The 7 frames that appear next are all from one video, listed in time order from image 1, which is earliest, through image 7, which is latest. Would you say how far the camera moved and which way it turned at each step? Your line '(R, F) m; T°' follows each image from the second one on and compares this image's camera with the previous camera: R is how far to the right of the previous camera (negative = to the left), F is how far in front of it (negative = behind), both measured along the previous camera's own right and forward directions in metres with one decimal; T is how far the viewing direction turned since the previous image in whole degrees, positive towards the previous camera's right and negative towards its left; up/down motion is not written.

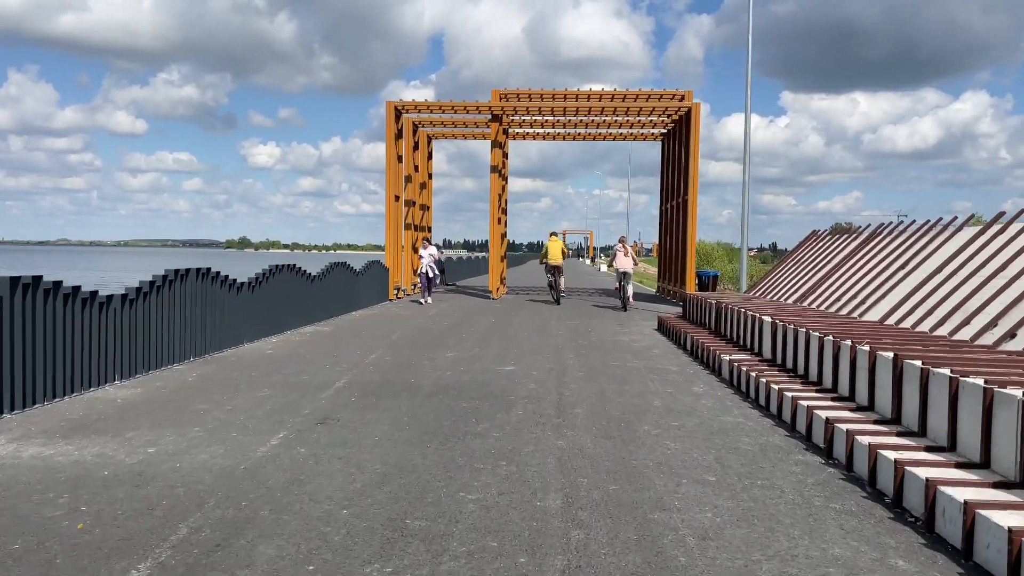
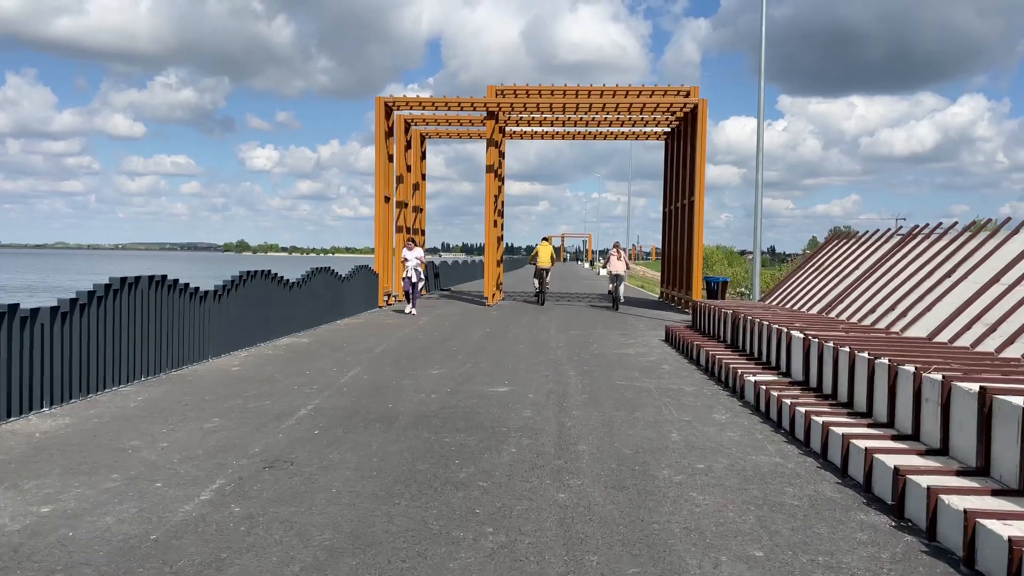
(+0.1, +1.3) m; 0°
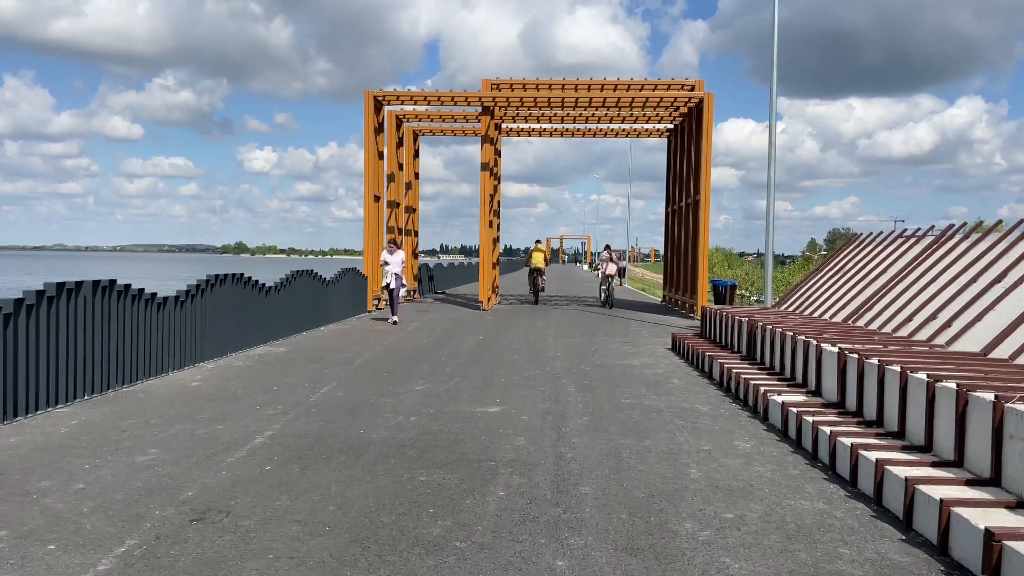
(+0.1, +1.1) m; 0°
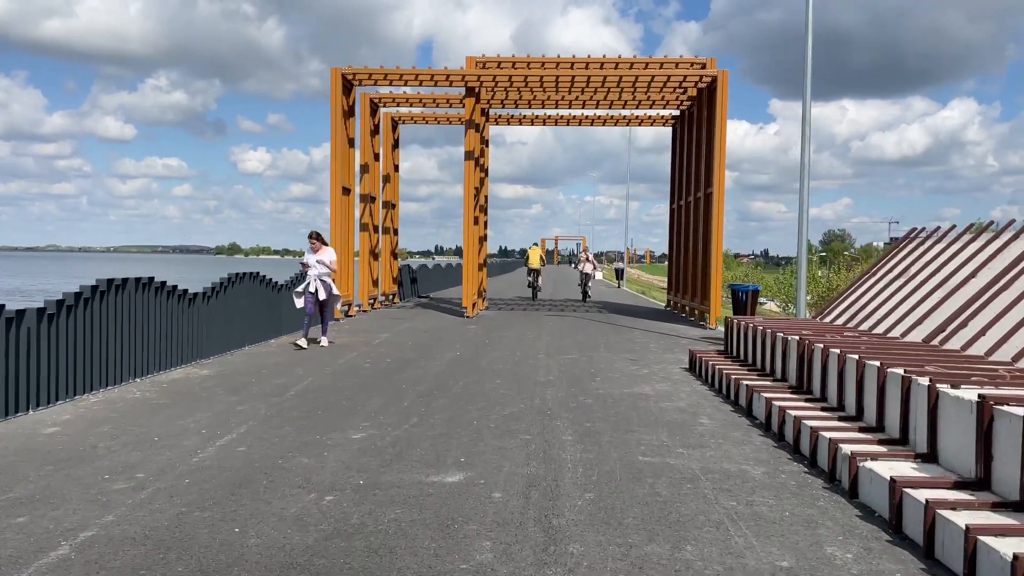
(+0.2, +2.6) m; 0°
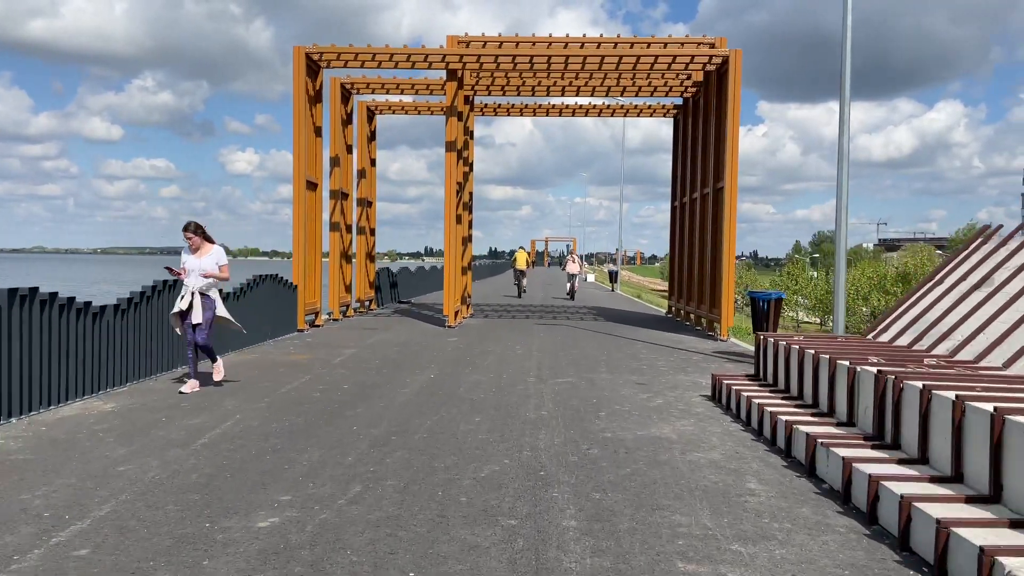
(+0.1, +2.1) m; +1°
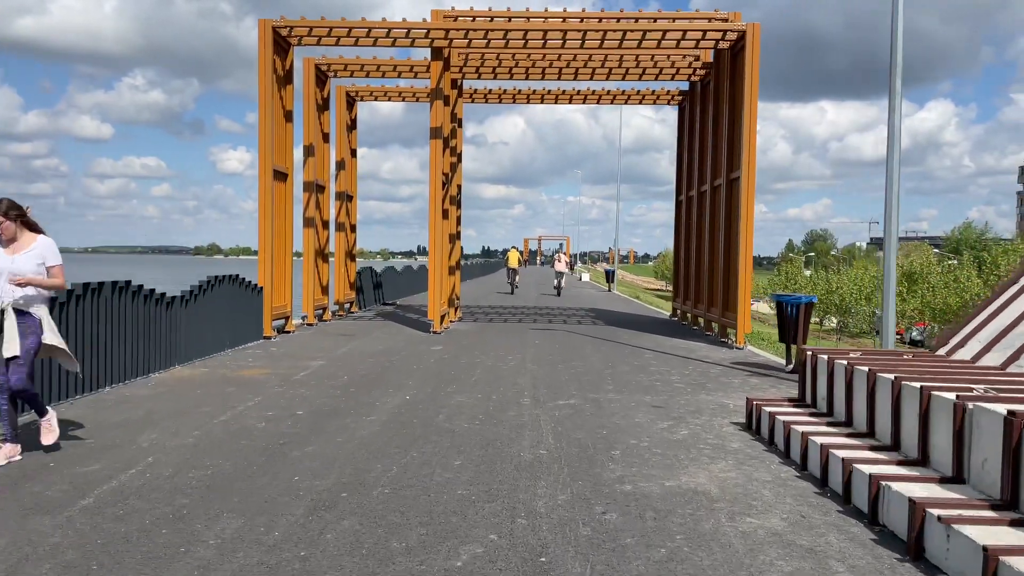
(0.0, +1.7) m; +1°
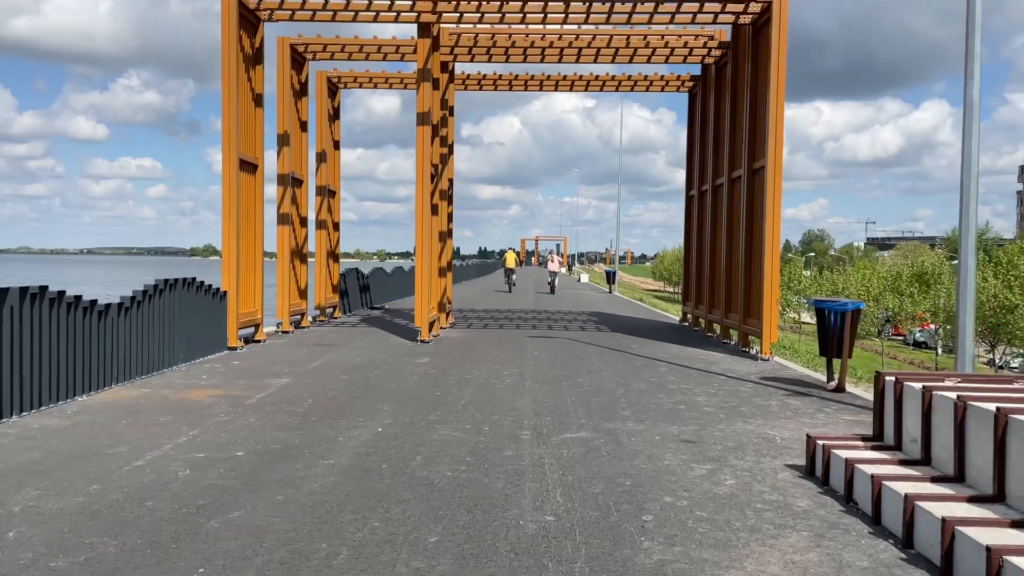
(0.0, +1.7) m; 0°
